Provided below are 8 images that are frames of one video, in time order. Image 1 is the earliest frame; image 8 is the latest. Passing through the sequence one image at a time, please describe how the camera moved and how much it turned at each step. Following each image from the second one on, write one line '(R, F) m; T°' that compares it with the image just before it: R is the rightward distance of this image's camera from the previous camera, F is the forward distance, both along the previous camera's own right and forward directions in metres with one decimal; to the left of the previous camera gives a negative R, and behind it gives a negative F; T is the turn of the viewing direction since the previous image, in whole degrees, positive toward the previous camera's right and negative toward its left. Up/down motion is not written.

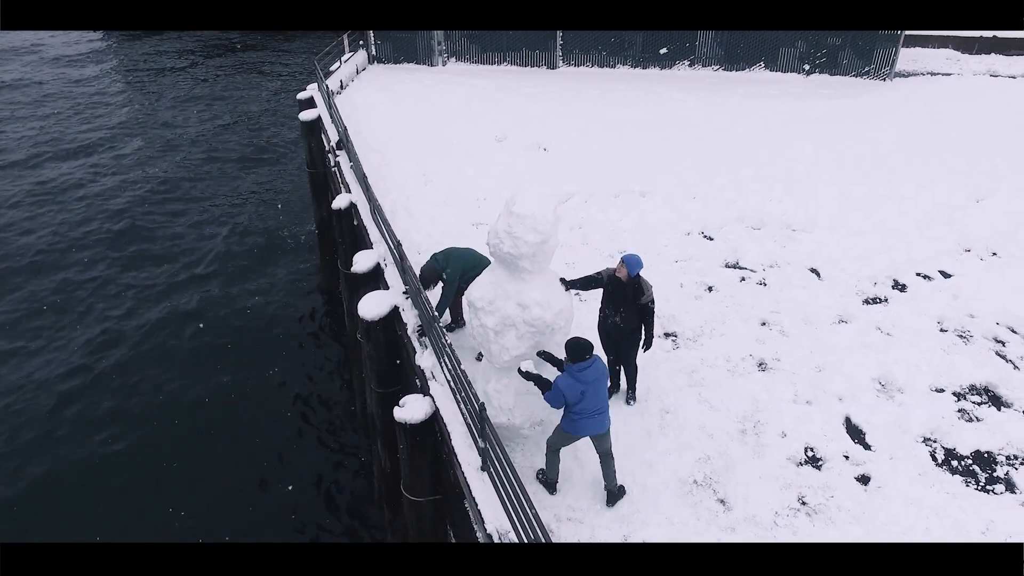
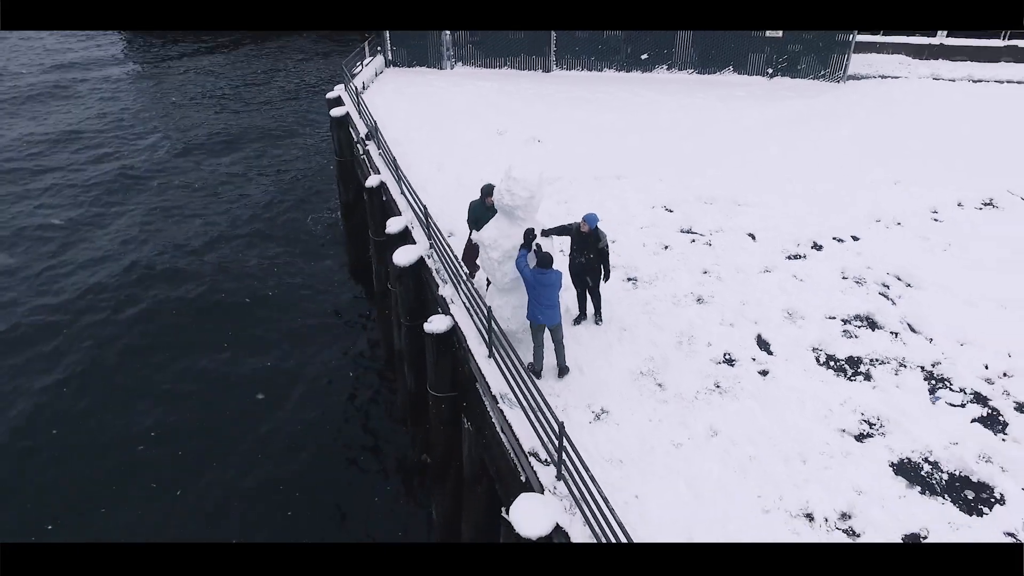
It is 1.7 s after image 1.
(0.0, -2.2) m; 0°
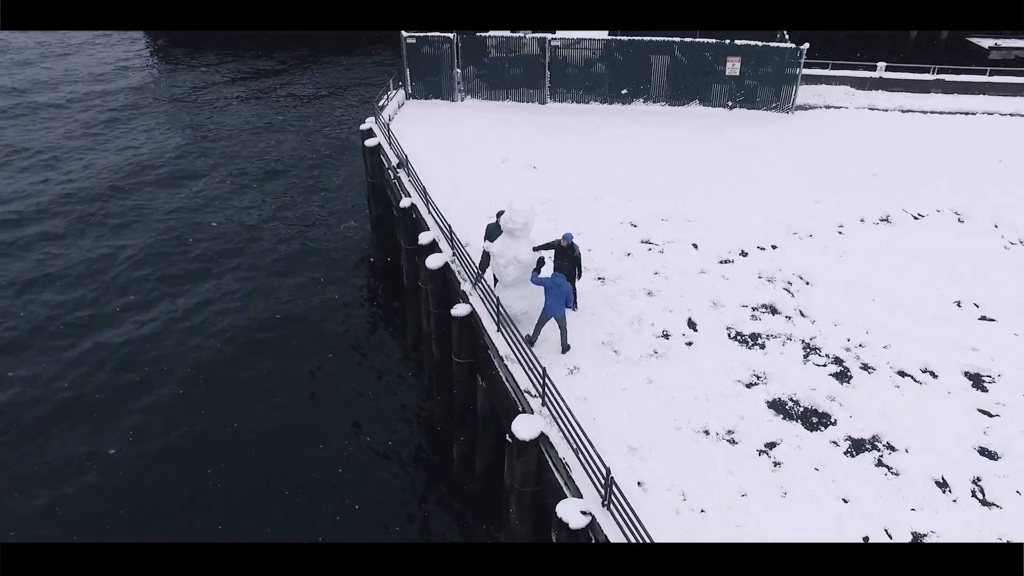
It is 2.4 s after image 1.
(0.0, -3.4) m; 0°
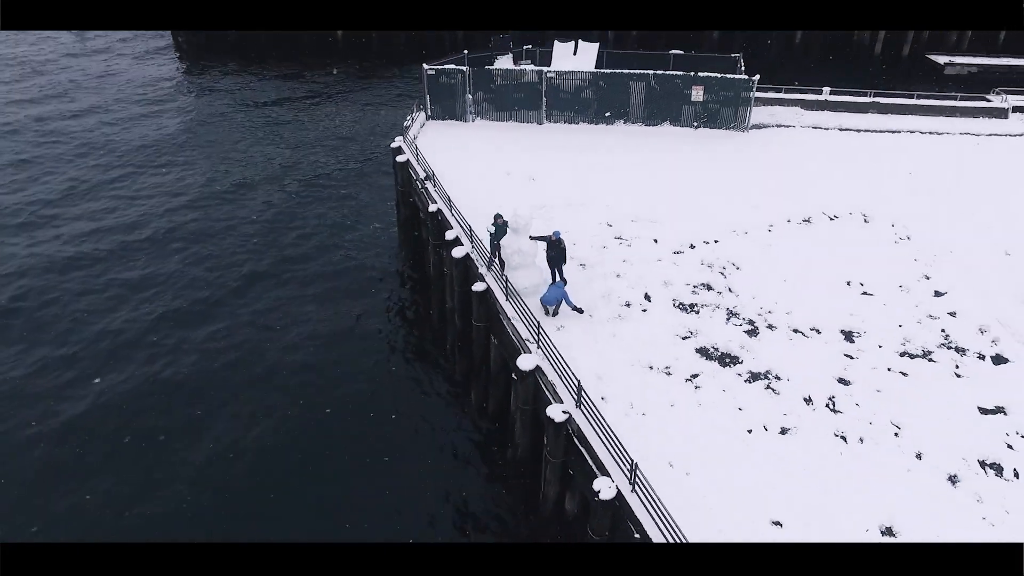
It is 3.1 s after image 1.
(-0.1, -4.3) m; 0°
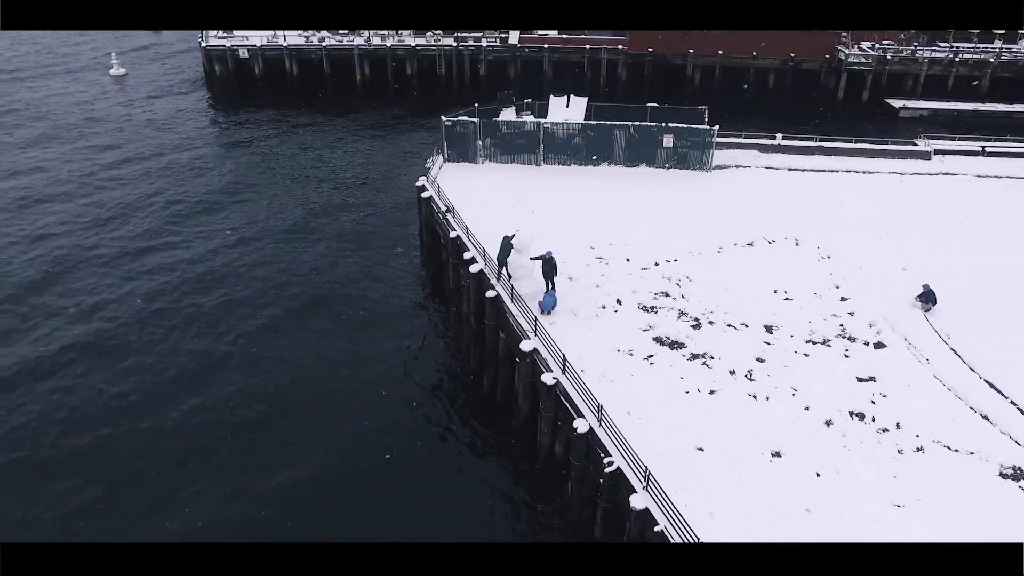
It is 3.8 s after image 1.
(-0.1, -4.9) m; 0°
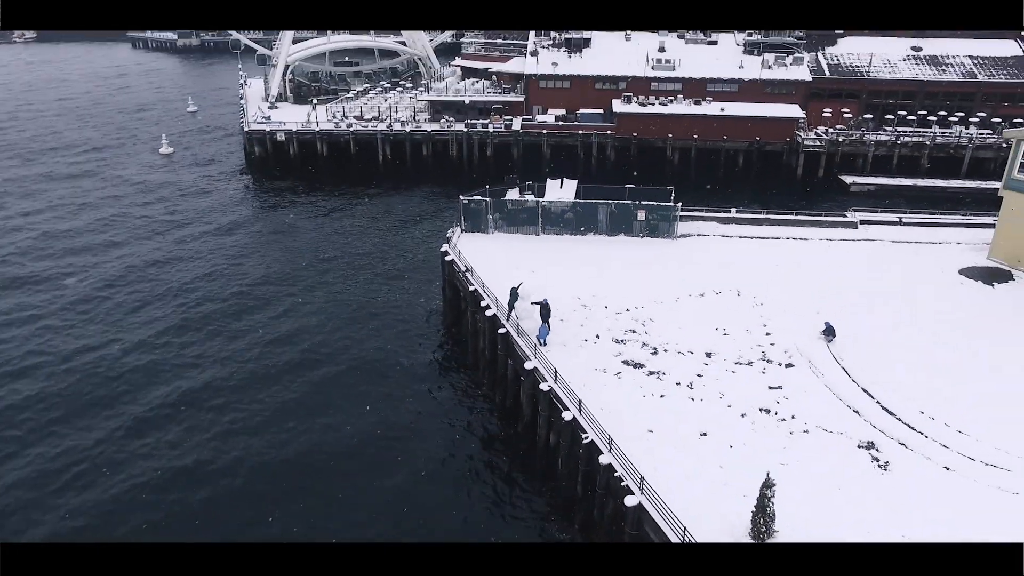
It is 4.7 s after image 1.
(-0.1, -7.0) m; 0°
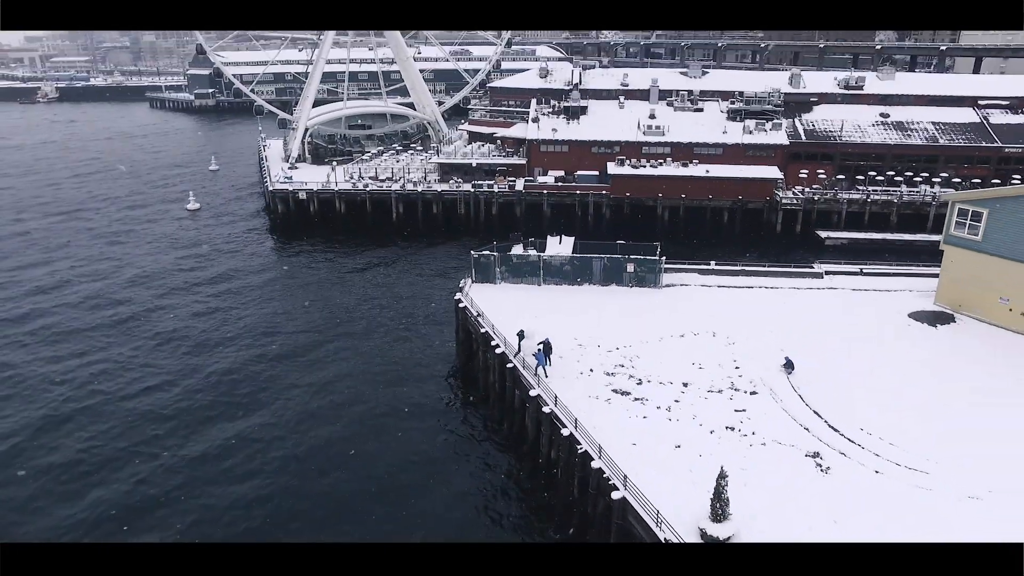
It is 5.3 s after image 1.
(-0.2, -5.0) m; 0°
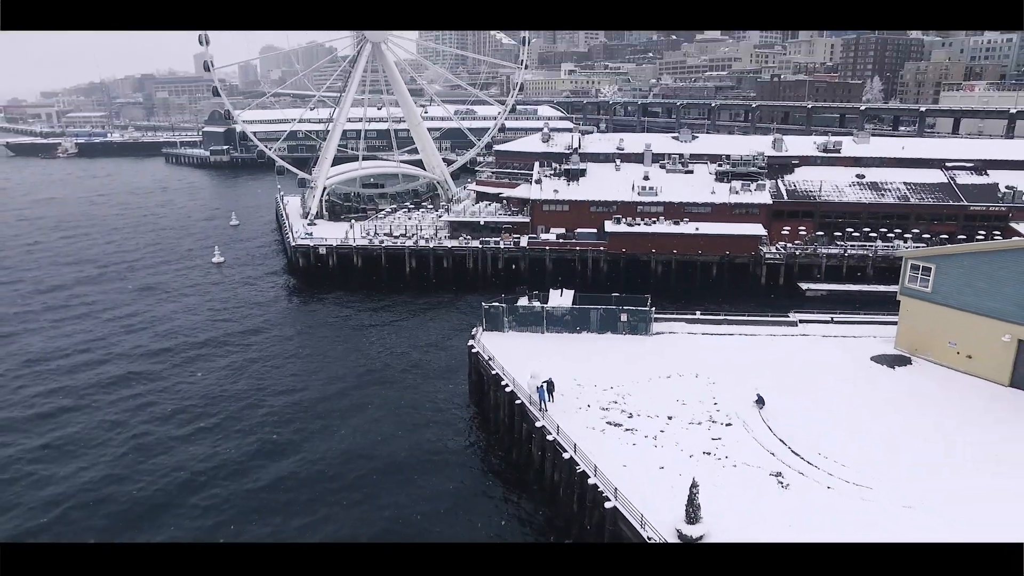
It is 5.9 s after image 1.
(-0.3, -5.3) m; 0°
